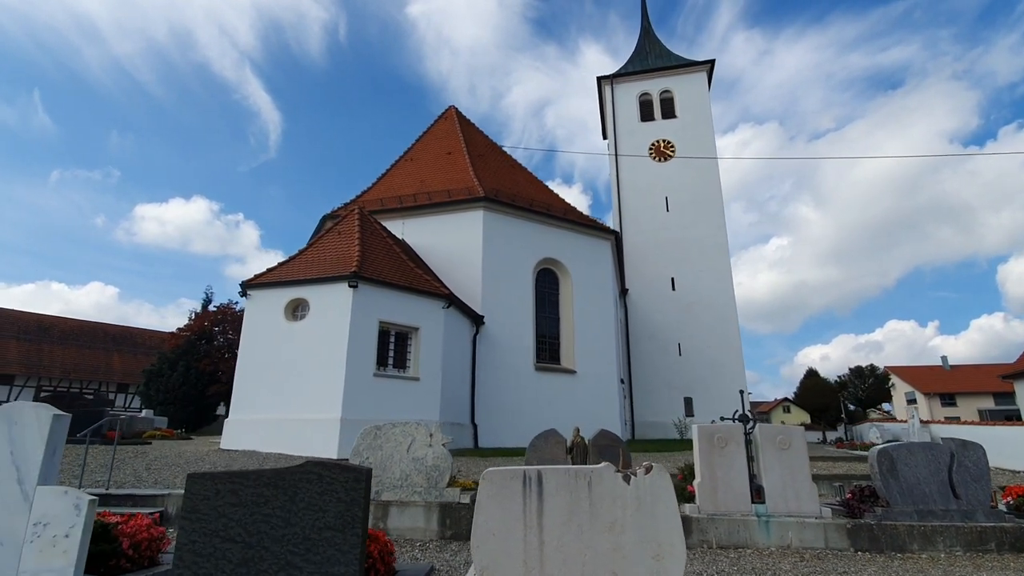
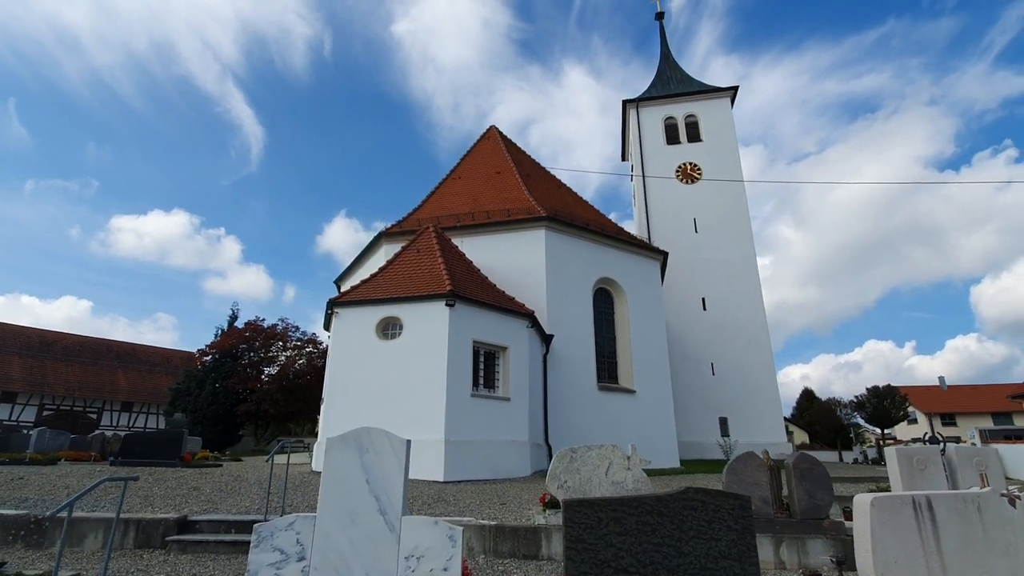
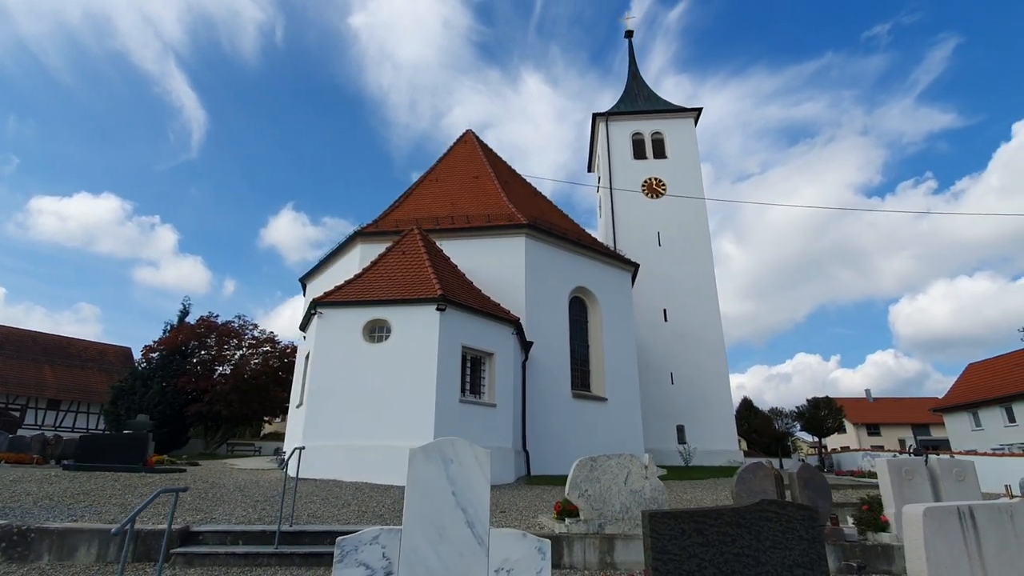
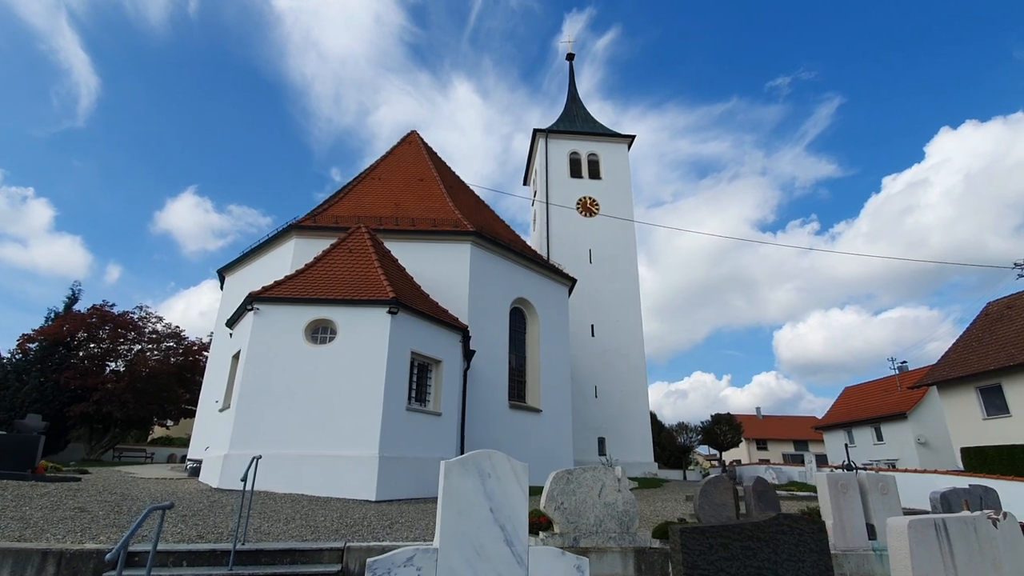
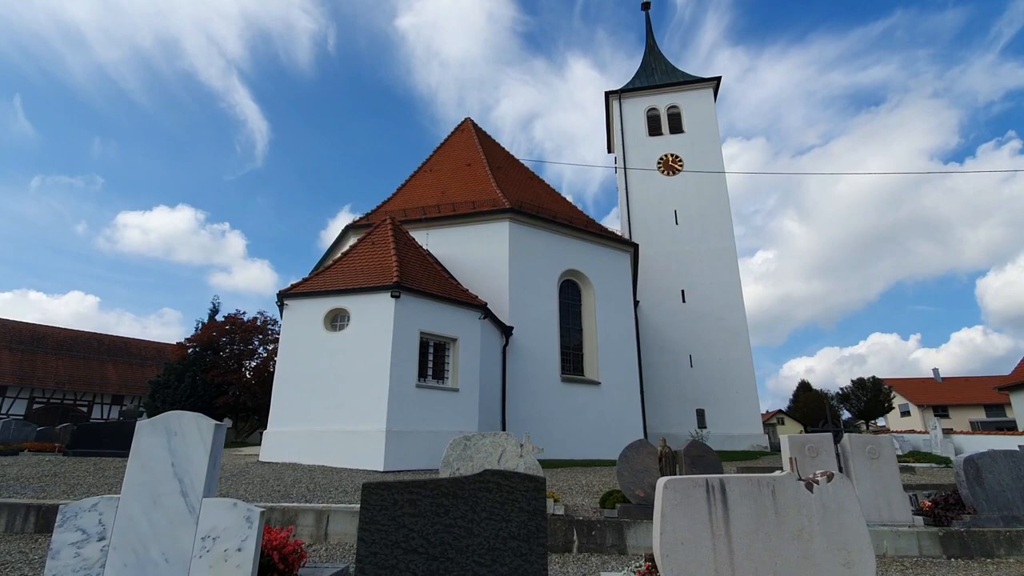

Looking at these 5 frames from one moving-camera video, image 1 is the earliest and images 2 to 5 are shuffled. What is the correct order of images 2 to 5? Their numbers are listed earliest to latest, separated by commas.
5, 2, 3, 4
